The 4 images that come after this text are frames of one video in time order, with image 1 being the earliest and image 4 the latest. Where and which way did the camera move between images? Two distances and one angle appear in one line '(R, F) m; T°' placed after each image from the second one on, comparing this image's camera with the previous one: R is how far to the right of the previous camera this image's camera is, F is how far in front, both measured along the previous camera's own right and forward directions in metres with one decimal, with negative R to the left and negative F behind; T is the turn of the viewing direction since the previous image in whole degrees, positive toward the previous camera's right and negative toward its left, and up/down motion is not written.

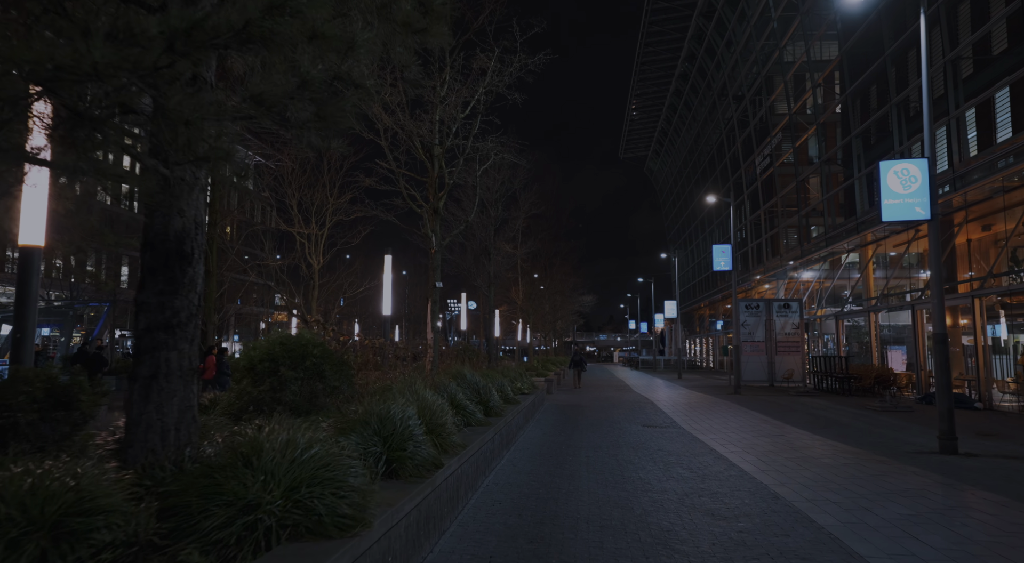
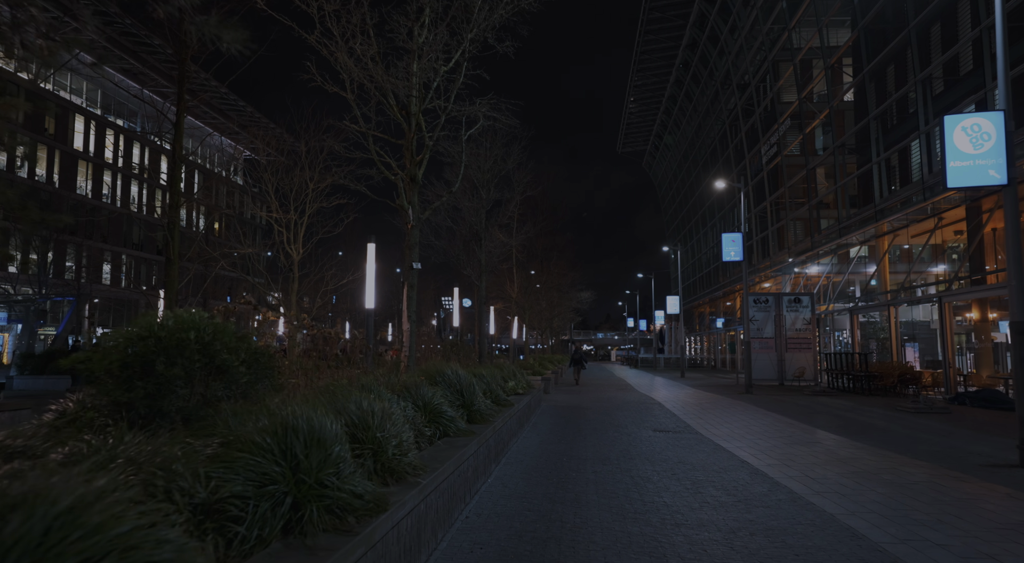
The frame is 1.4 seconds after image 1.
(+0.1, +1.9) m; 0°
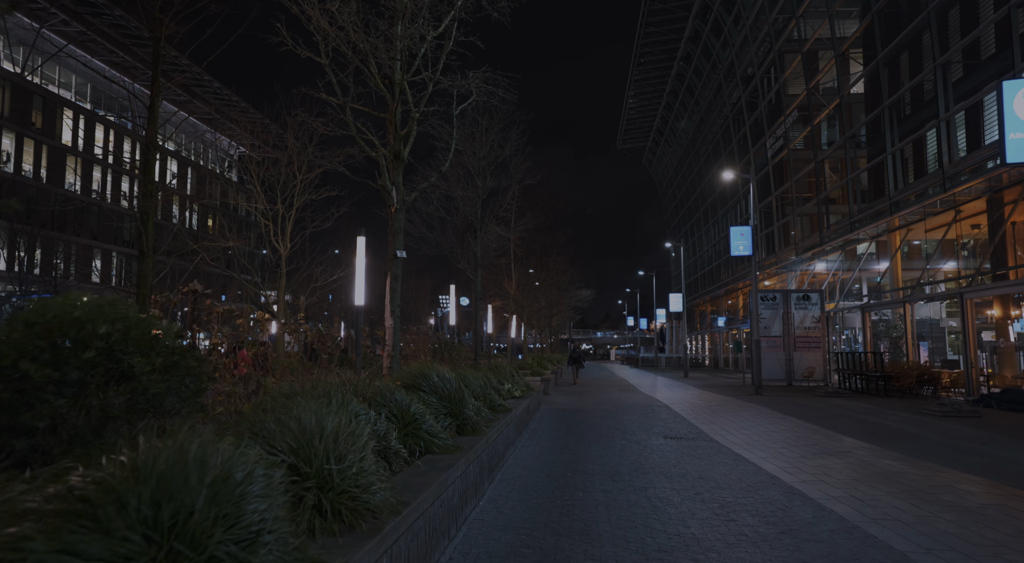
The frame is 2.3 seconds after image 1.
(0.0, +1.2) m; 0°
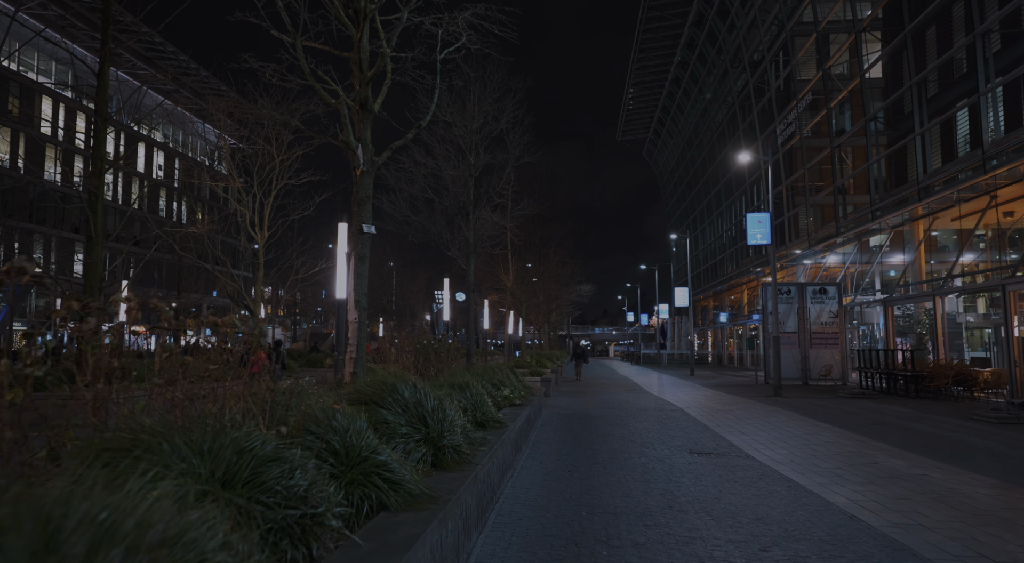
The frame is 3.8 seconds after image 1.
(0.0, +1.9) m; 0°
